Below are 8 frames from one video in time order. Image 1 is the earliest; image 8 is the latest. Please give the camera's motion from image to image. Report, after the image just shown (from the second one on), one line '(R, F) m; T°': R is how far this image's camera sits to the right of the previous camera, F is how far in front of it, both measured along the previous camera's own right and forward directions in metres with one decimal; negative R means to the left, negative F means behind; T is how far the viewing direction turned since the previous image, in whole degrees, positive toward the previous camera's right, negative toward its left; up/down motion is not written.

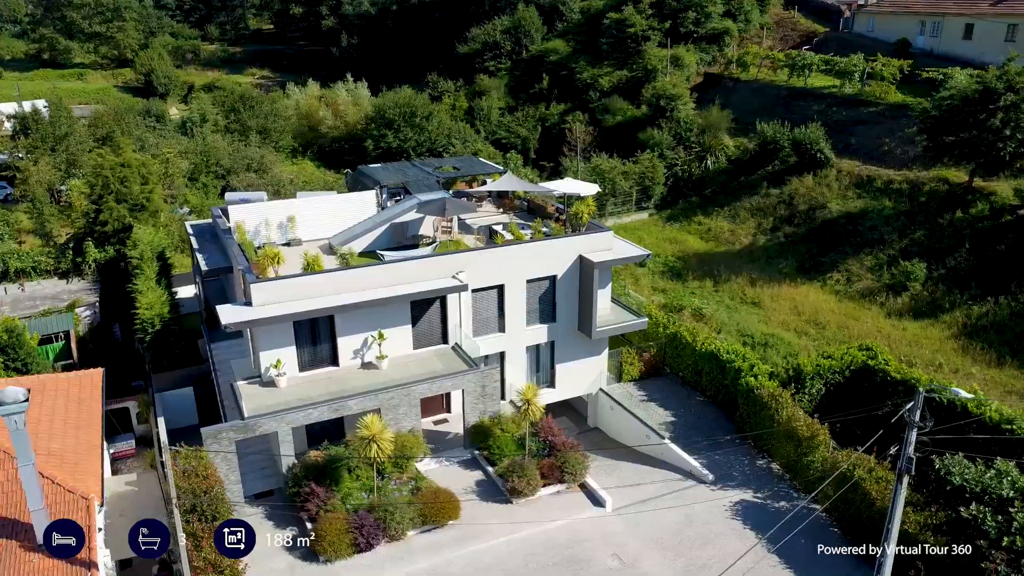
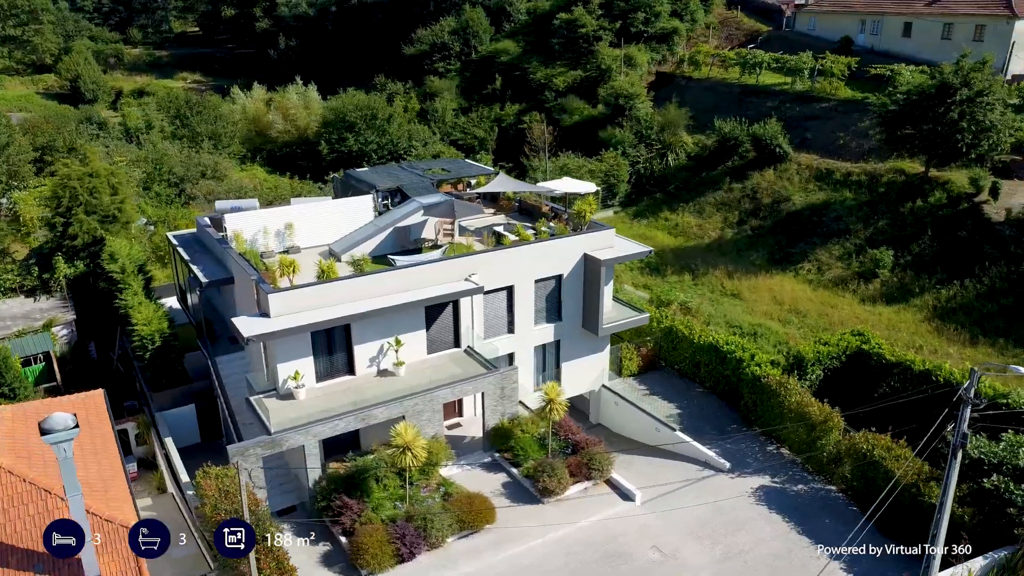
(-2.4, +0.1) m; +6°
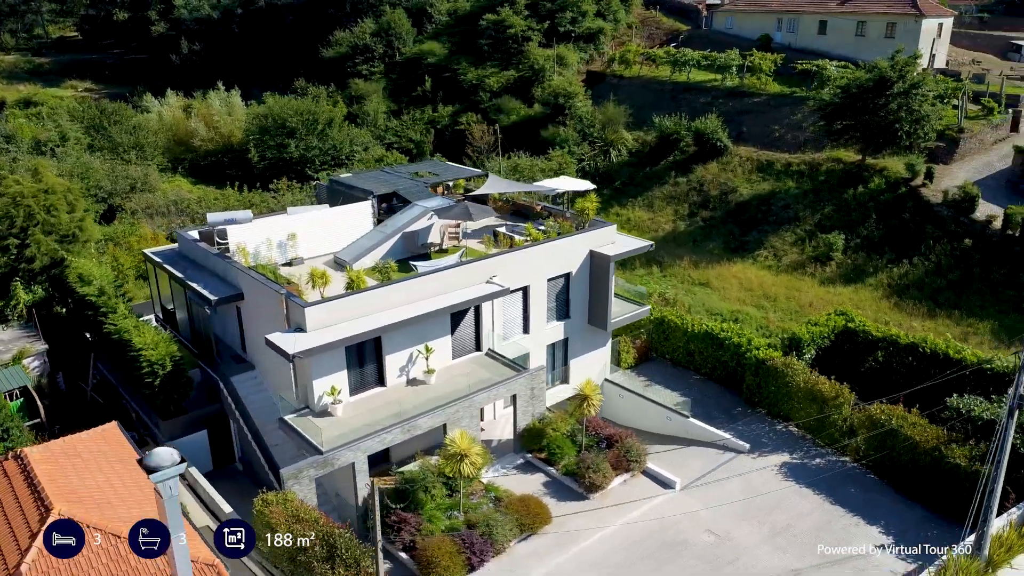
(-3.6, +0.3) m; +8°
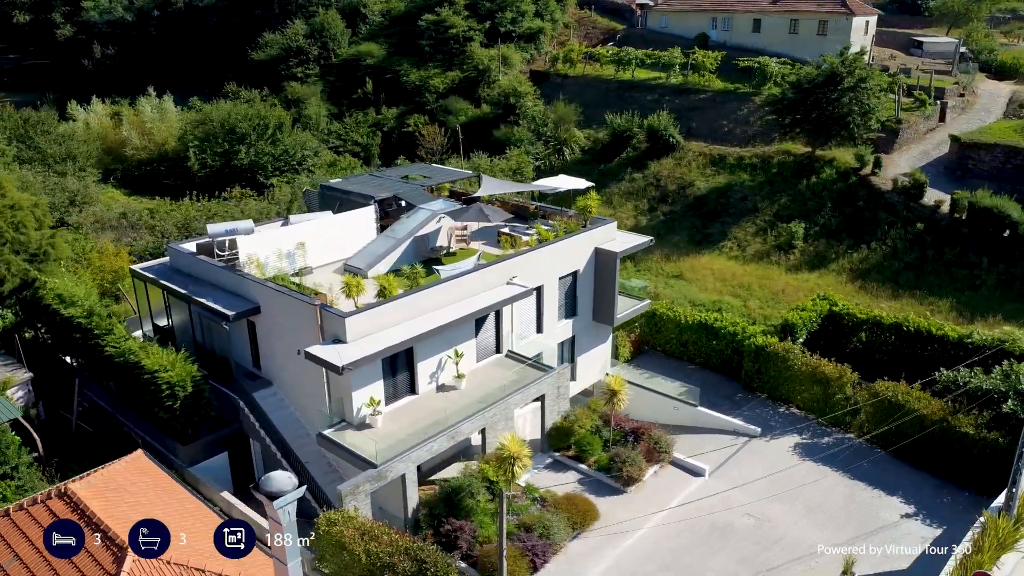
(-3.0, +0.2) m; +7°
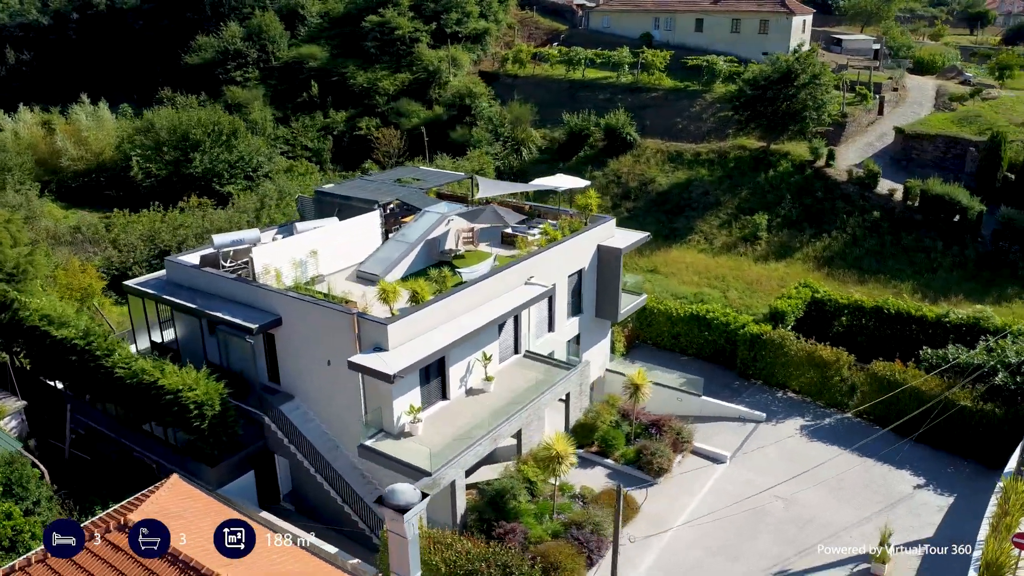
(-2.8, +0.2) m; +6°
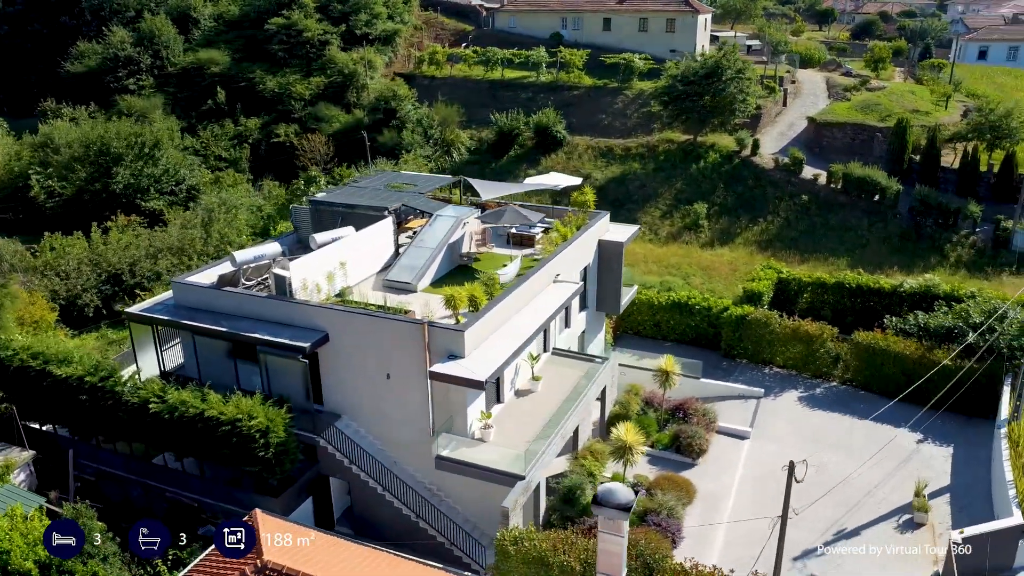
(-4.5, +0.4) m; +10°
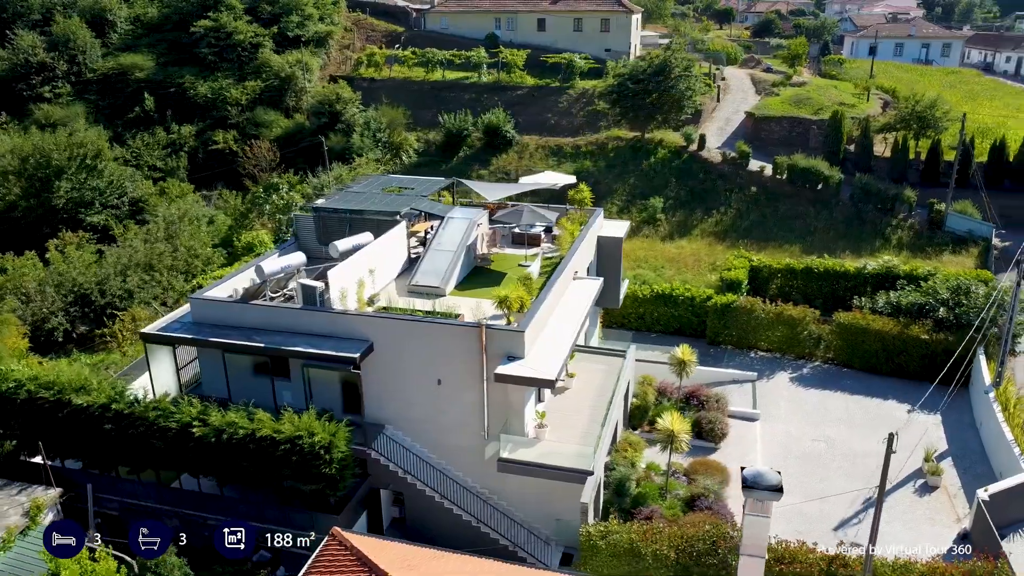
(-3.3, +0.2) m; +8°
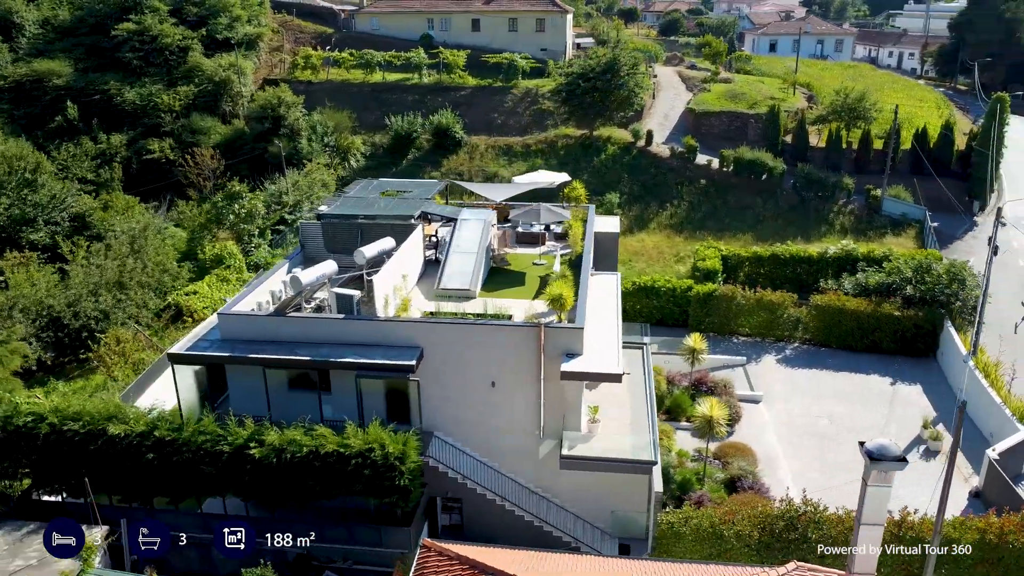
(-3.3, +0.2) m; +8°
